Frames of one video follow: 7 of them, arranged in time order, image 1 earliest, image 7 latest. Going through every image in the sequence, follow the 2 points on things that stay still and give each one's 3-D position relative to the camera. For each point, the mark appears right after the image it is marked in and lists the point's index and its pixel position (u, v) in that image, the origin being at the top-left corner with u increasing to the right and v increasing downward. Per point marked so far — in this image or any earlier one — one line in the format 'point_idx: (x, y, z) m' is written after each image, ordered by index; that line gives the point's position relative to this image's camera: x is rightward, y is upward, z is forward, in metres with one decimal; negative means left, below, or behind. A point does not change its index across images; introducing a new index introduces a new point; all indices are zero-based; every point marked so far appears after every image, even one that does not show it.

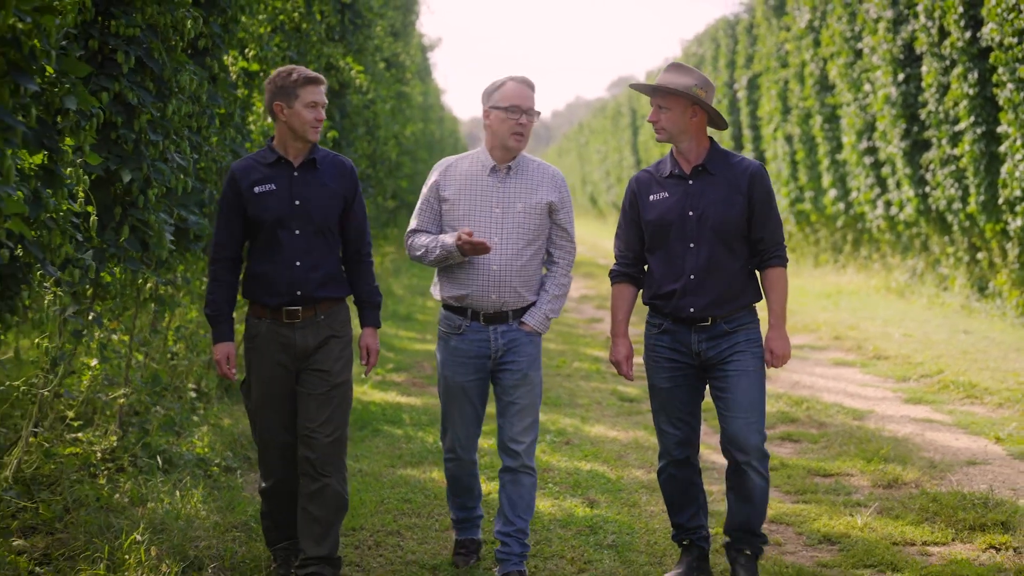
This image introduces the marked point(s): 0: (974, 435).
0: (+3.1, -1.0, +6.9) m
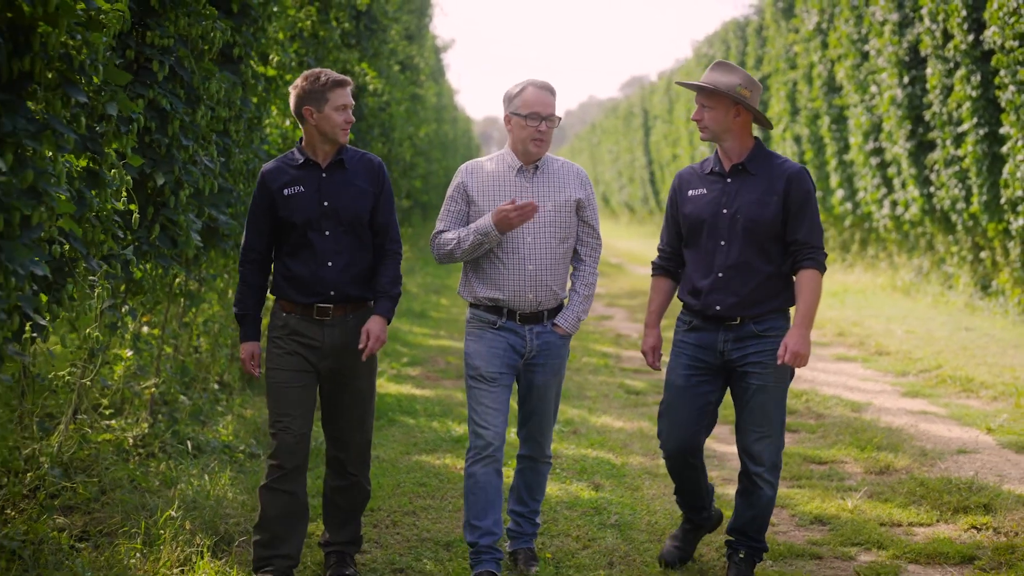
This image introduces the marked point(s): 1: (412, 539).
0: (+3.2, -1.0, +7.2) m
1: (-0.5, -1.2, +4.9) m
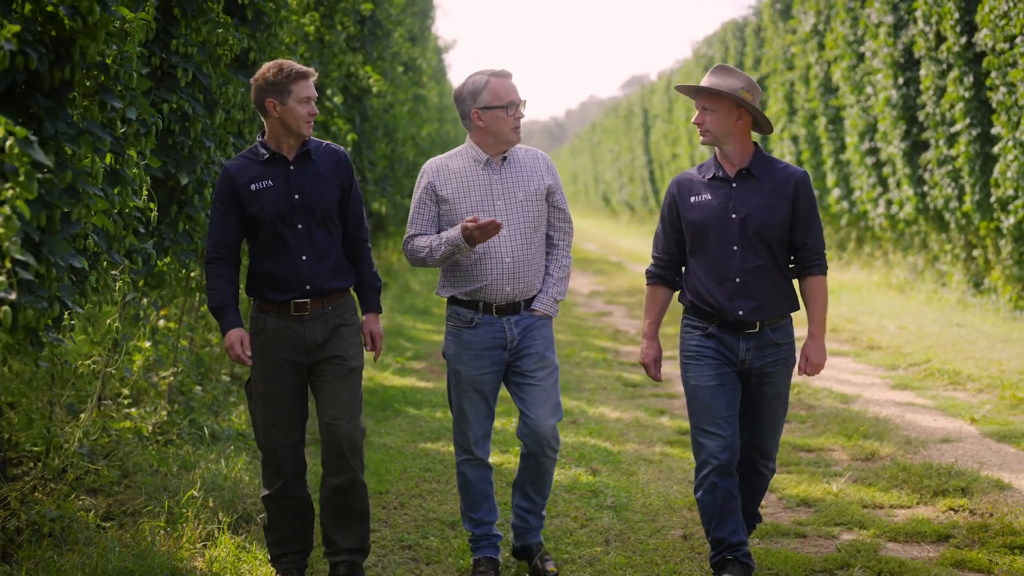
0: (+3.2, -0.9, +7.5) m
1: (-0.5, -1.1, +5.2) m
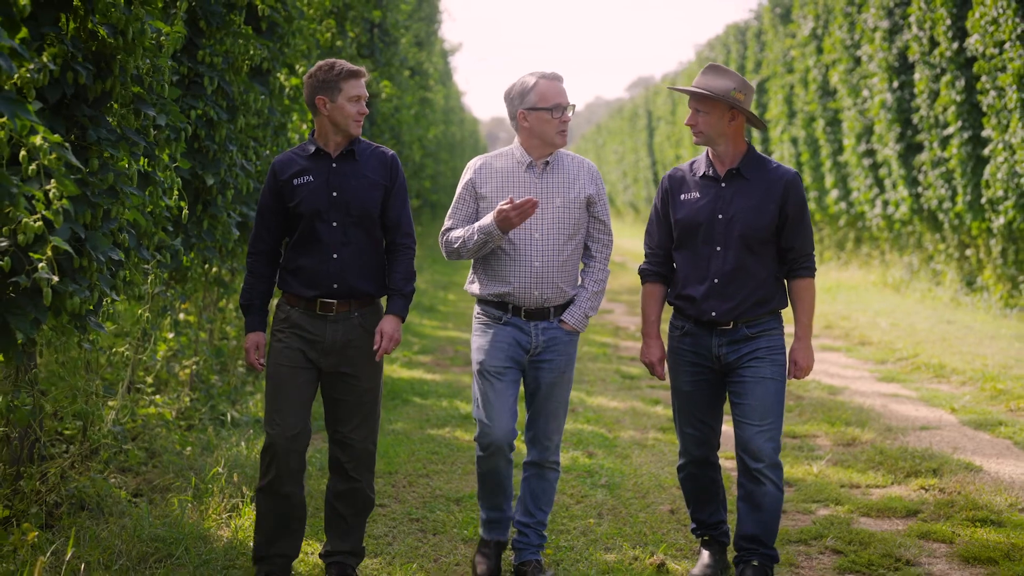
0: (+3.2, -0.9, +7.9) m
1: (-0.5, -1.1, +5.6) m
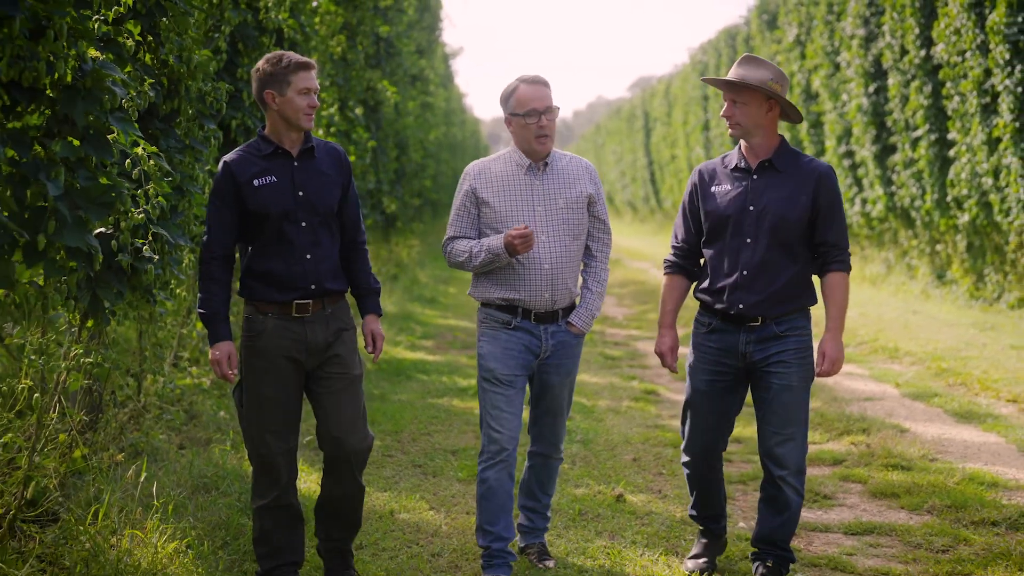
0: (+3.1, -0.8, +8.8) m
1: (-0.5, -1.0, +6.5) m
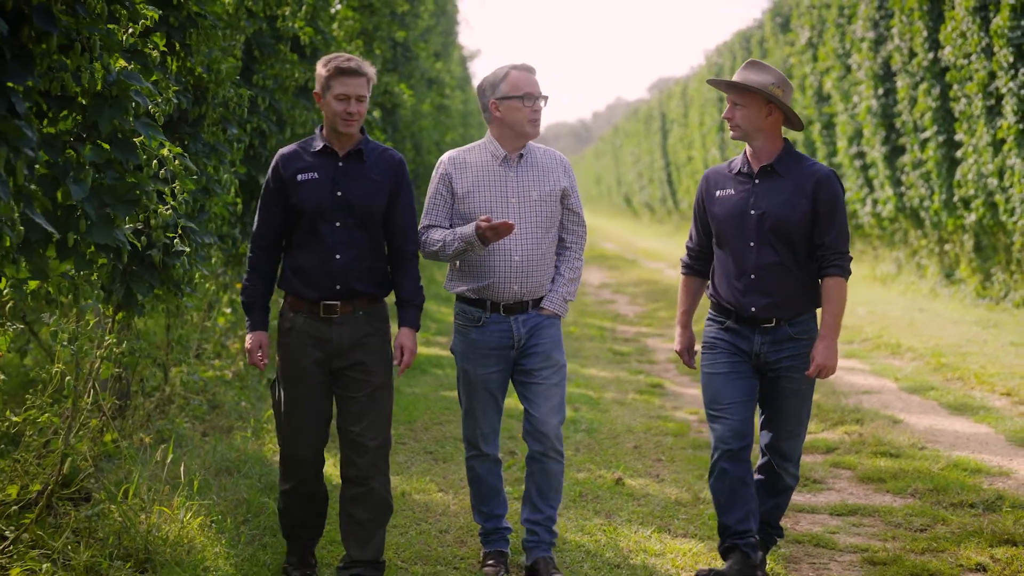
0: (+3.2, -0.8, +9.1) m
1: (-0.5, -1.0, +6.9) m
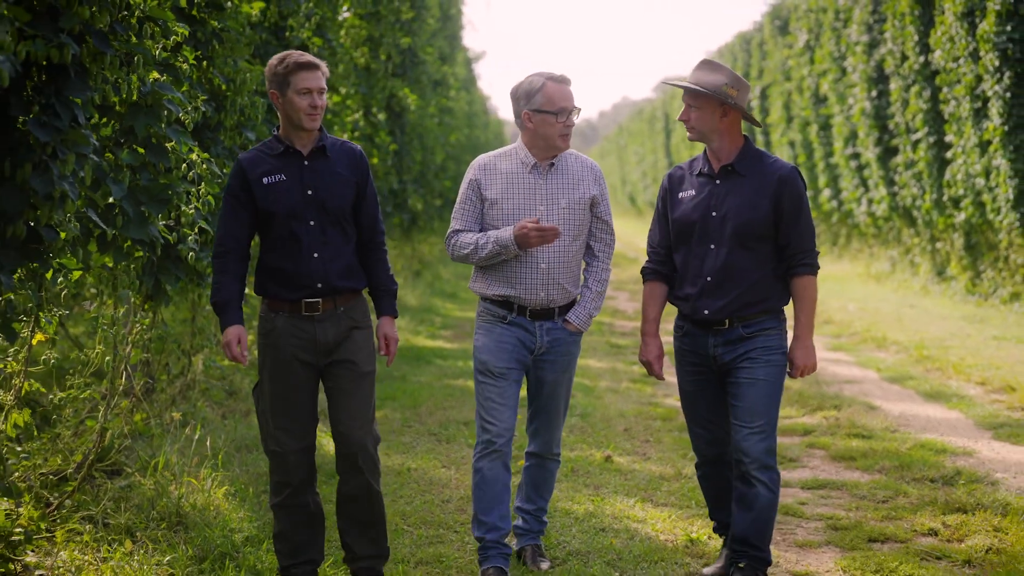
0: (+3.2, -0.7, +9.5) m
1: (-0.5, -0.9, +7.3) m
